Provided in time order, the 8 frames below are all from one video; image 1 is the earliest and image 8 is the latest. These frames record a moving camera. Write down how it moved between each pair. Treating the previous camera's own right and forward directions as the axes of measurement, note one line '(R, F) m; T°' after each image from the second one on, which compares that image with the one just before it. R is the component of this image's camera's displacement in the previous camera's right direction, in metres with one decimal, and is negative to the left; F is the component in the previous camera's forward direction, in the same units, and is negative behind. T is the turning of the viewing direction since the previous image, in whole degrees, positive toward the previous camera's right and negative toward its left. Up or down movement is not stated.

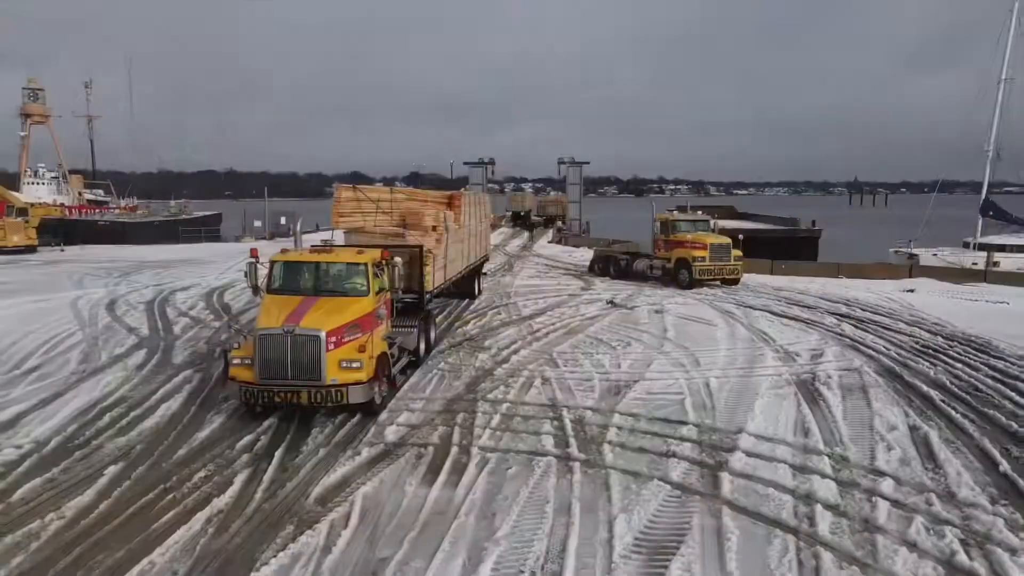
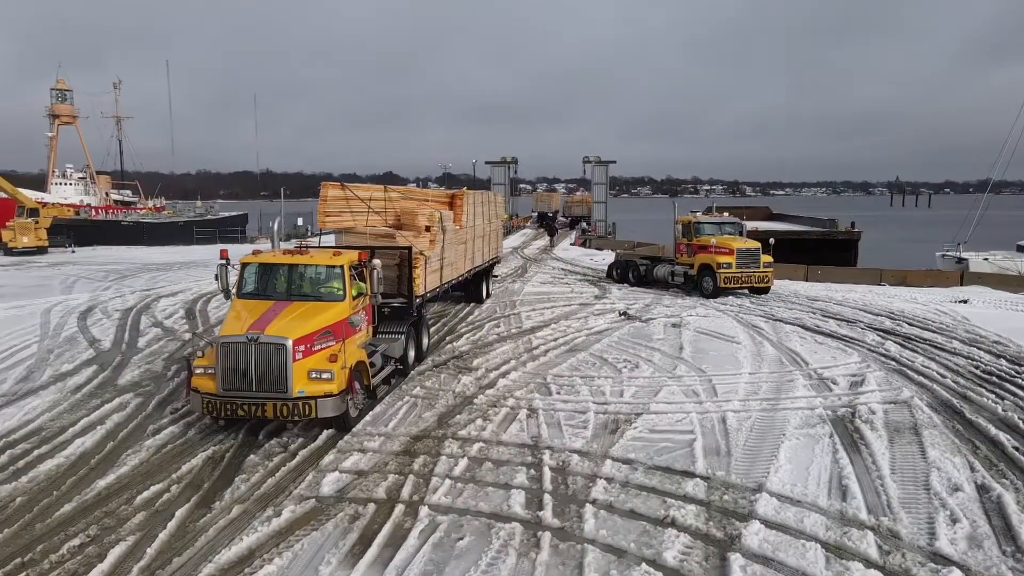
(+0.6, +1.6) m; -3°
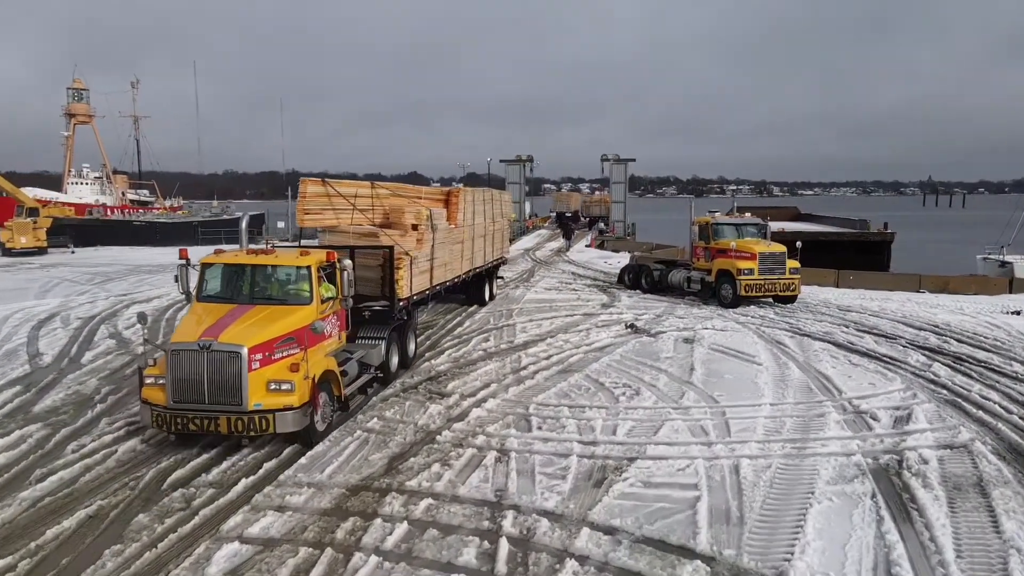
(+0.6, +1.6) m; -2°
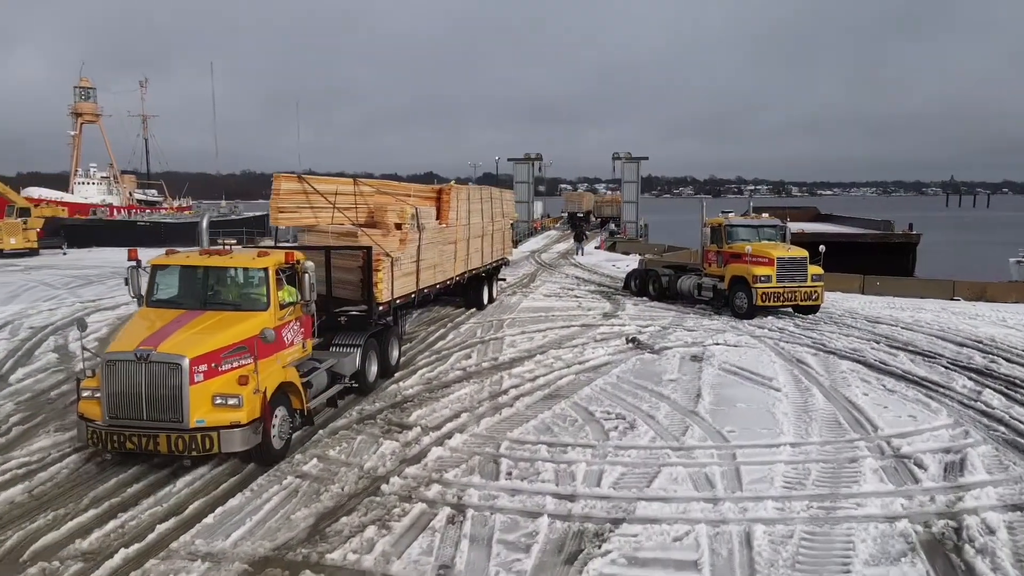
(+0.5, +1.4) m; -1°
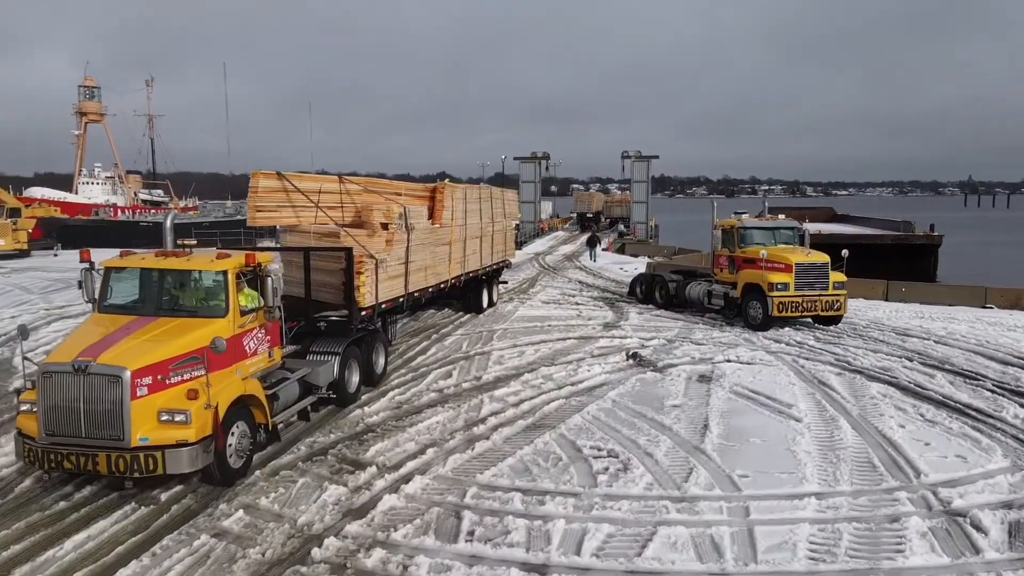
(+0.4, +1.2) m; -1°
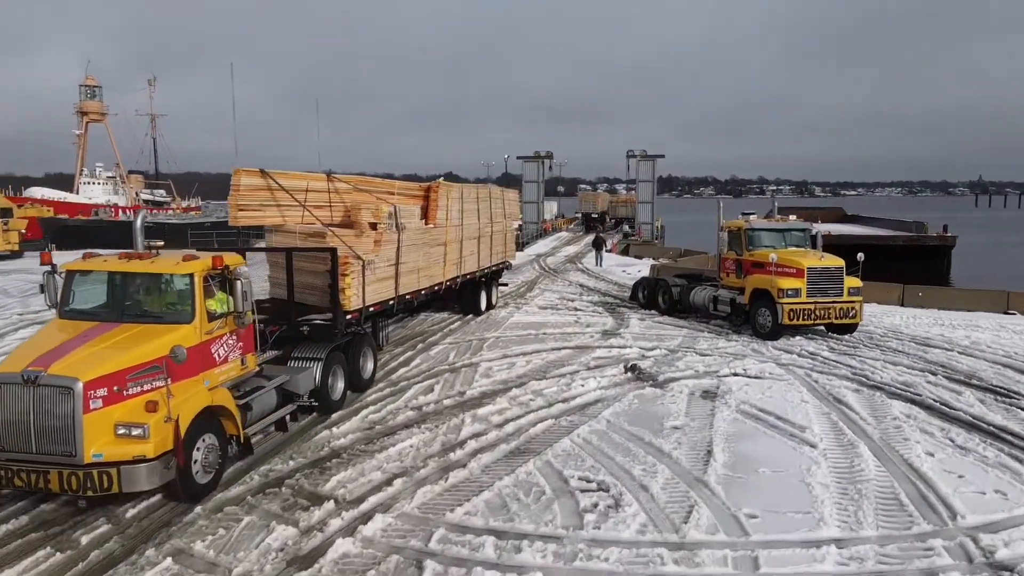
(+0.3, +0.8) m; -1°
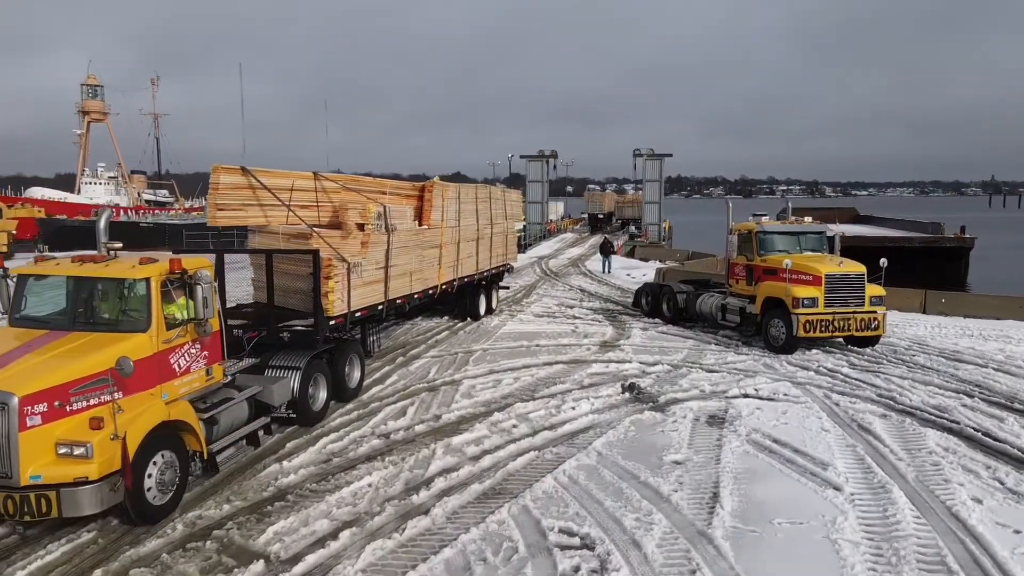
(+0.3, +1.0) m; -1°
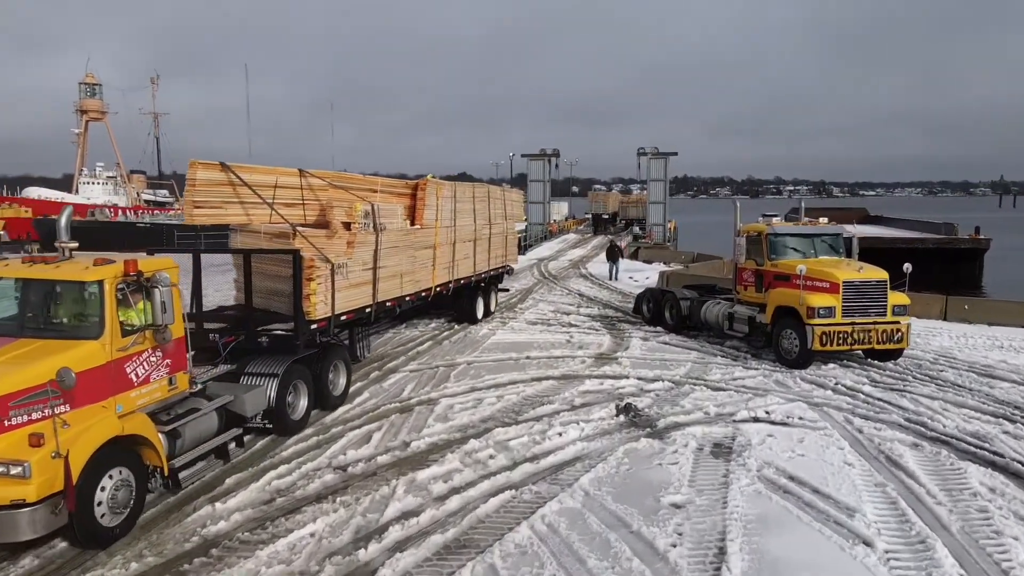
(+0.3, +1.0) m; 0°
